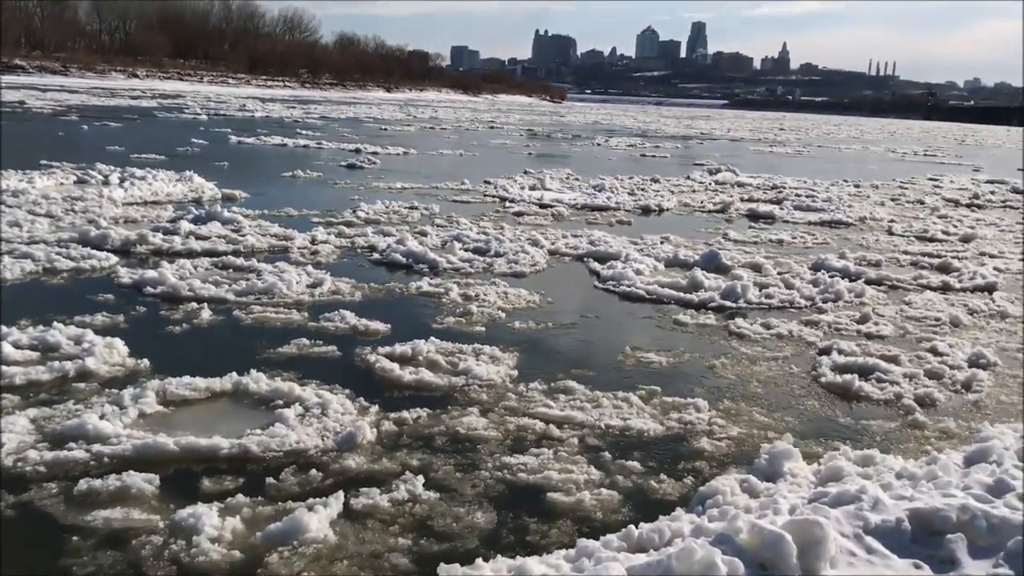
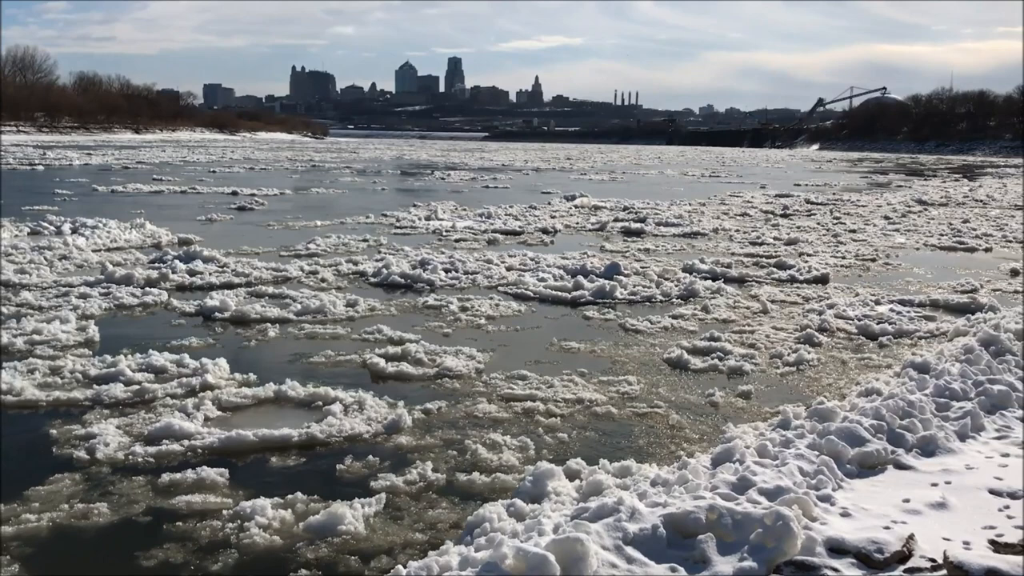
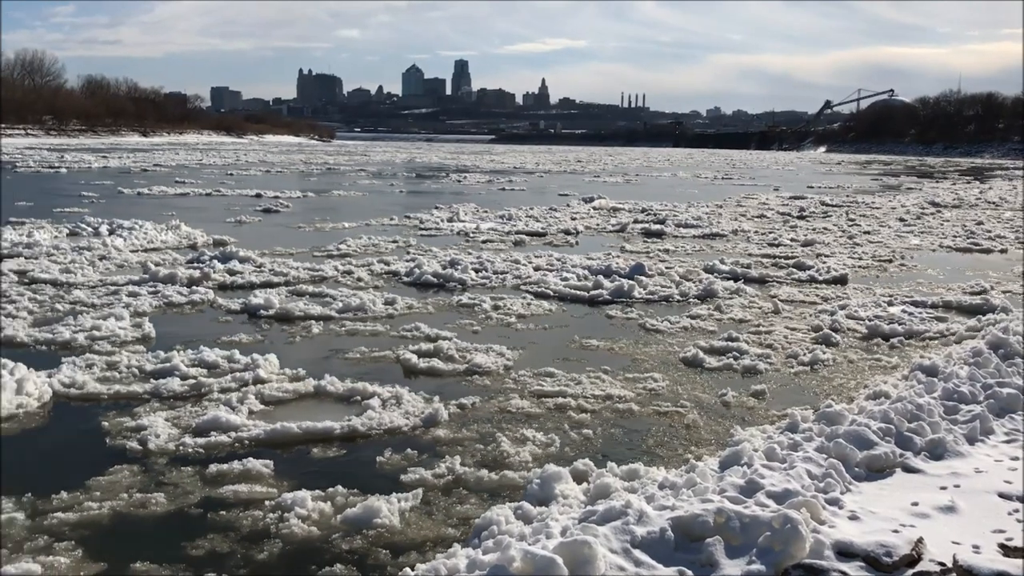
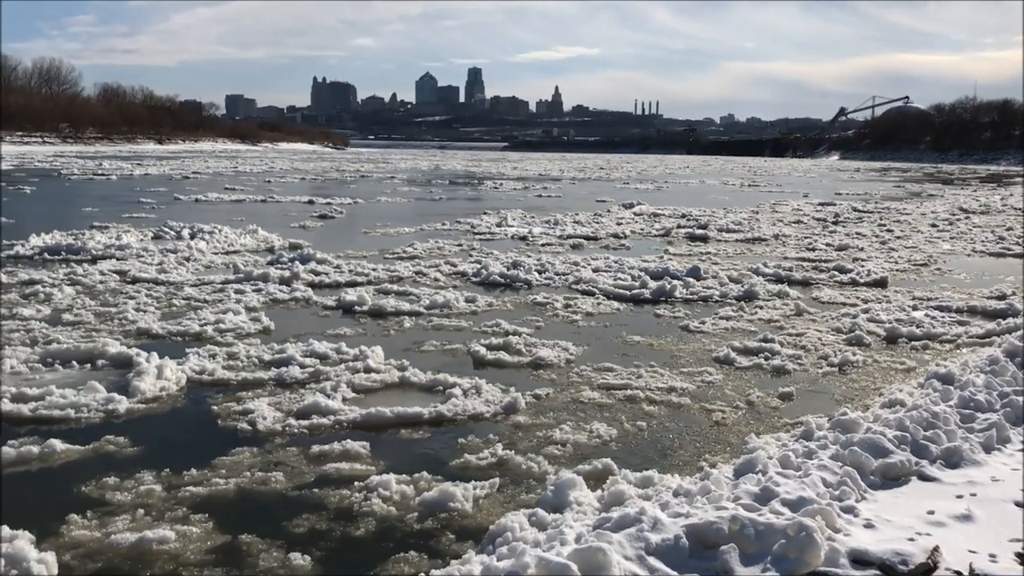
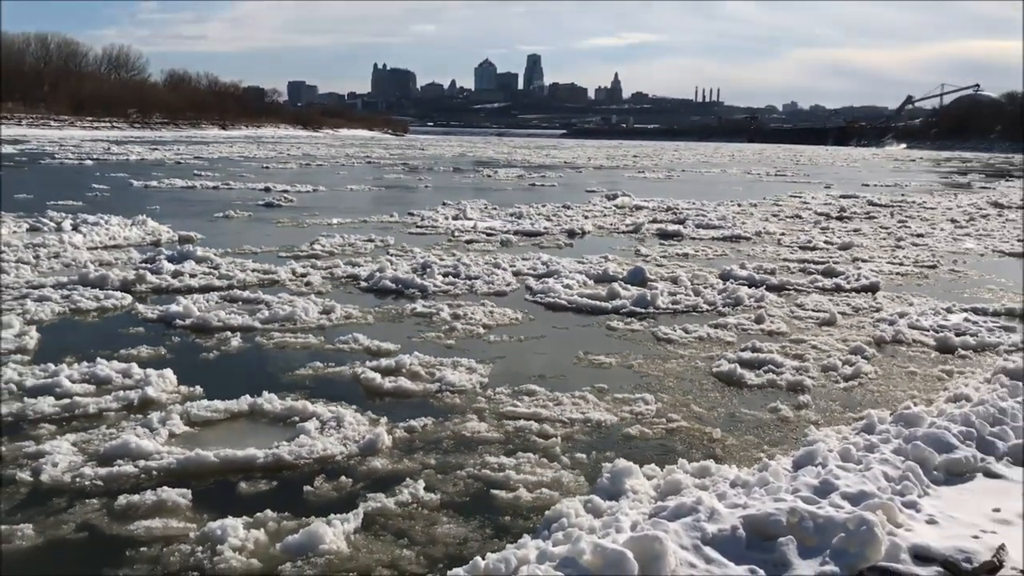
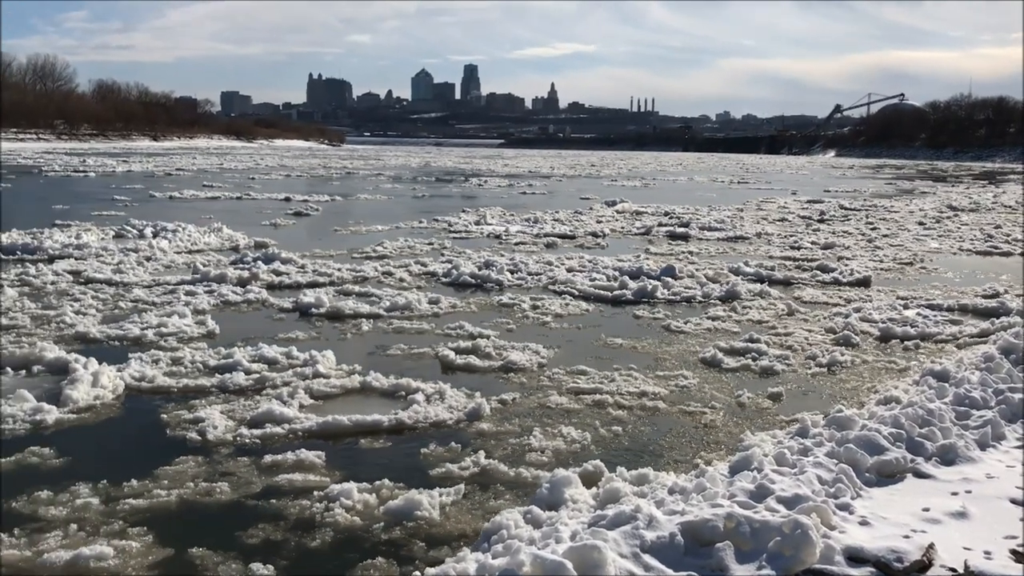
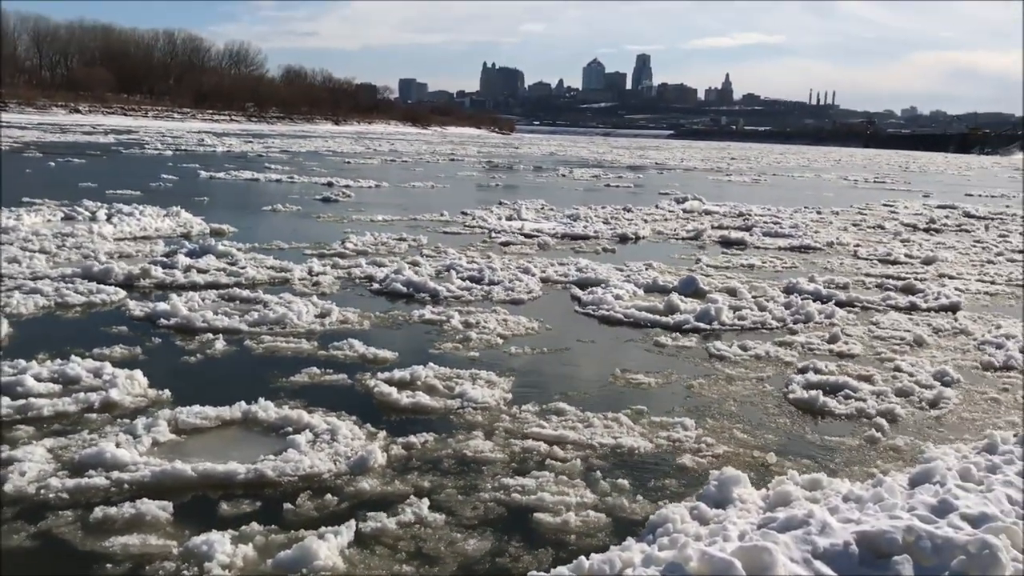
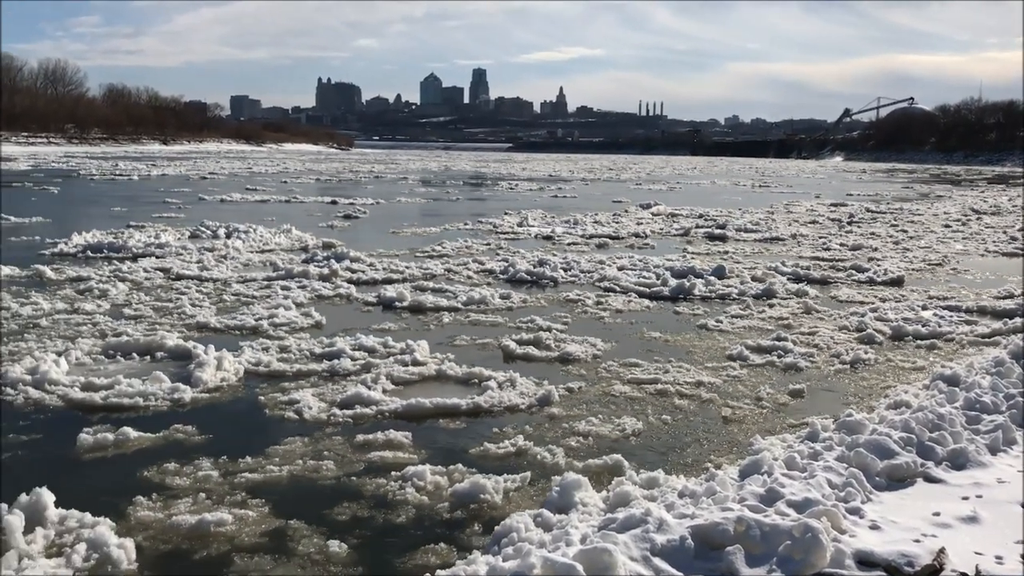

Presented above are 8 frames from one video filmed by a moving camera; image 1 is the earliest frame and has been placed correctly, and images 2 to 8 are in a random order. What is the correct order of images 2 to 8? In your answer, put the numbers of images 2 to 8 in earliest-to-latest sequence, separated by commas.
7, 5, 2, 3, 6, 4, 8
